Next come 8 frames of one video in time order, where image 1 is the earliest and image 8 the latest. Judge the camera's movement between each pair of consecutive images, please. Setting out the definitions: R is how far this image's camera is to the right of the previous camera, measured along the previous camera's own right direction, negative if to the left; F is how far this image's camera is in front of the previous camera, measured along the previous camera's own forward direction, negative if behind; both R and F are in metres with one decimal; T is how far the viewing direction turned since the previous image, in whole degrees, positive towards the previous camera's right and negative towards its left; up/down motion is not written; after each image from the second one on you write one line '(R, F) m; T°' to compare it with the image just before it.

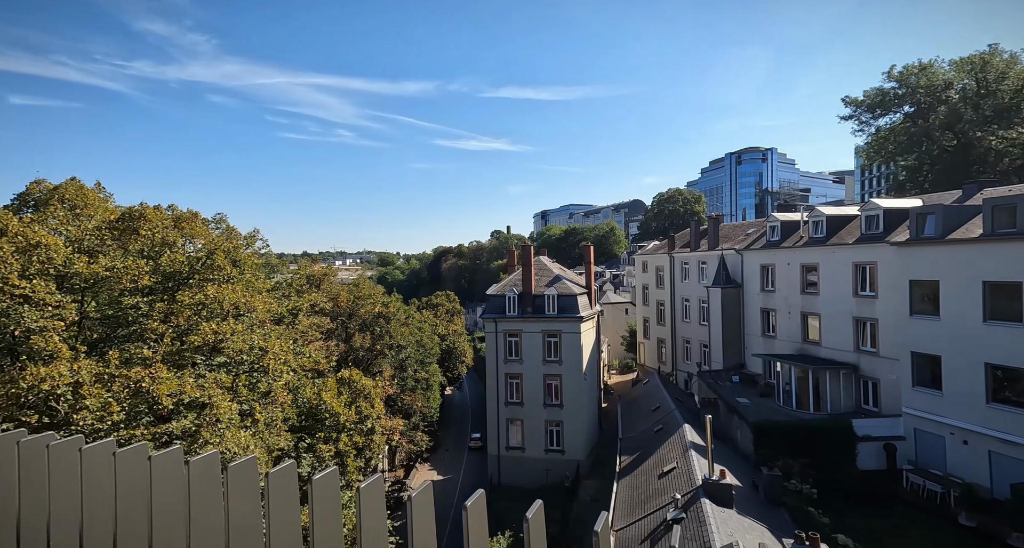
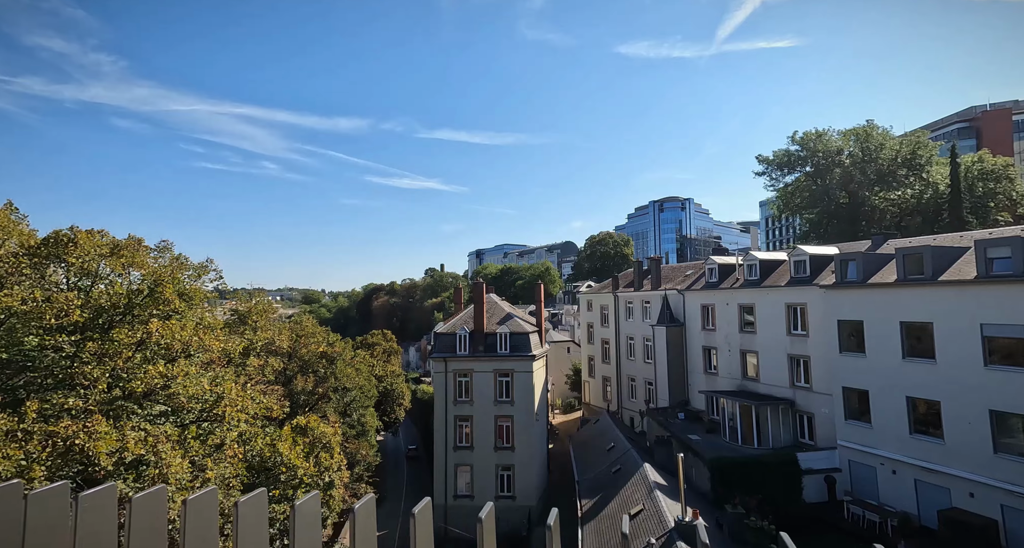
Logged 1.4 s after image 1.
(-1.2, +0.1) m; +8°
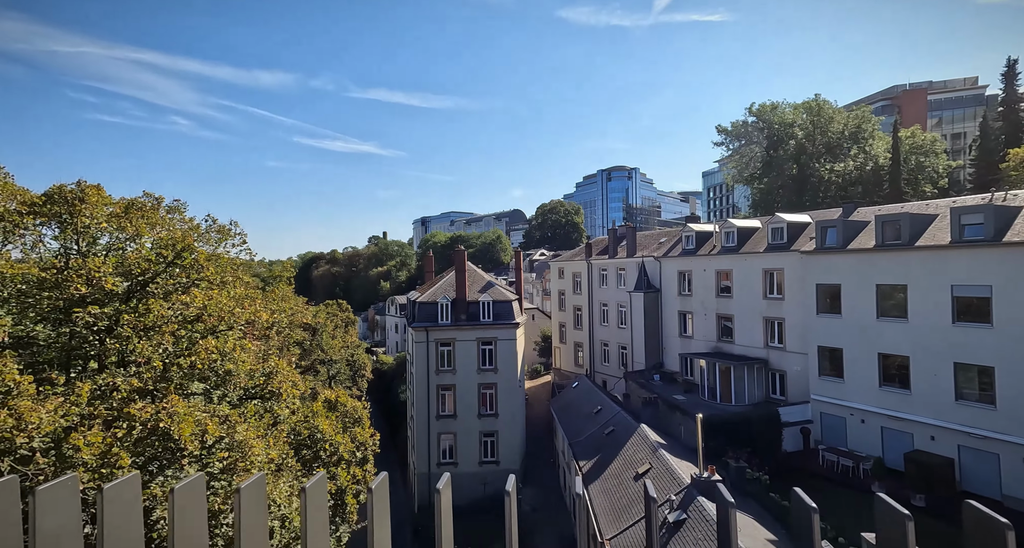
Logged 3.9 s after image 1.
(-2.4, +0.3) m; +7°
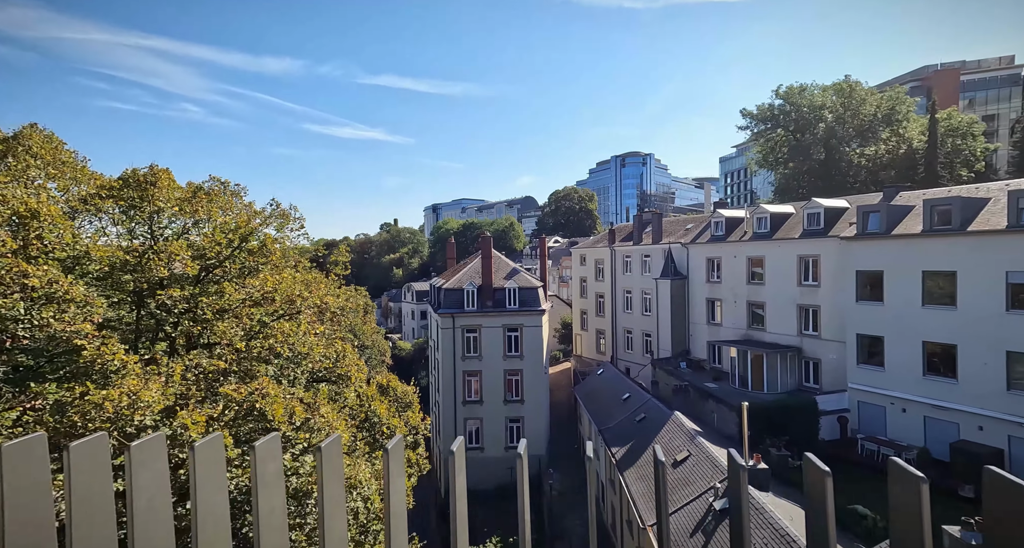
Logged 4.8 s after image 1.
(-0.9, +0.5) m; -1°
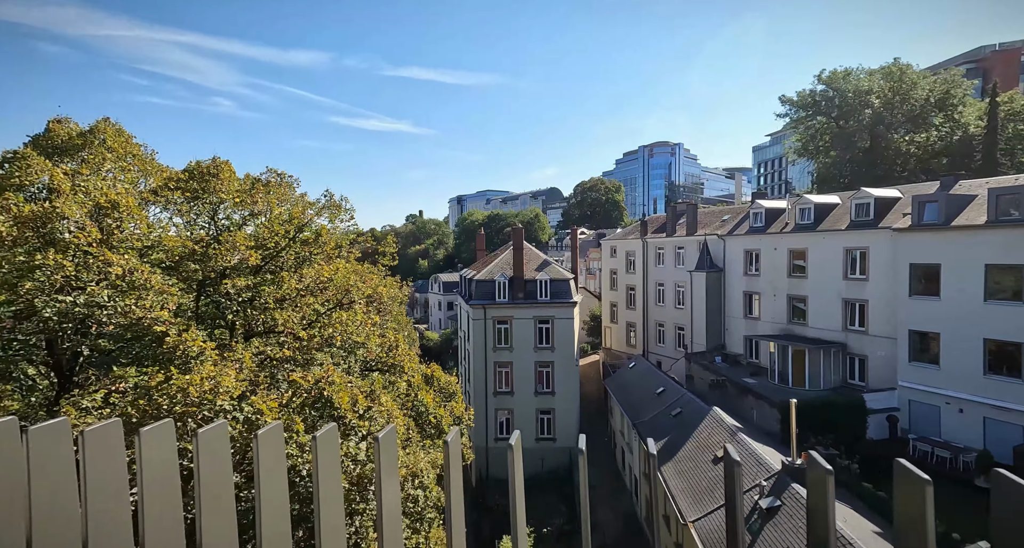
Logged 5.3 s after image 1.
(-0.4, +0.5) m; -2°
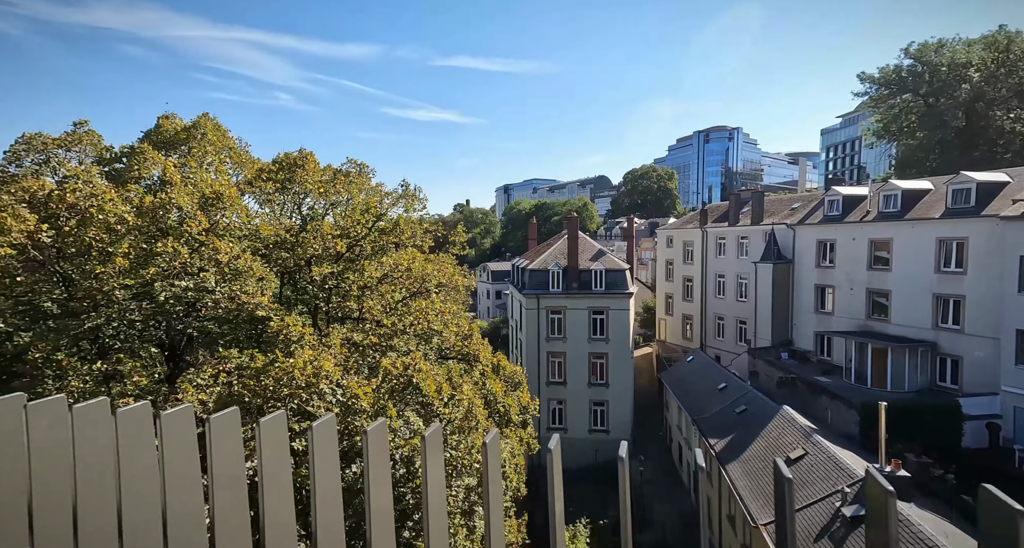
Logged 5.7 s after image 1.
(-0.4, +0.7) m; -4°
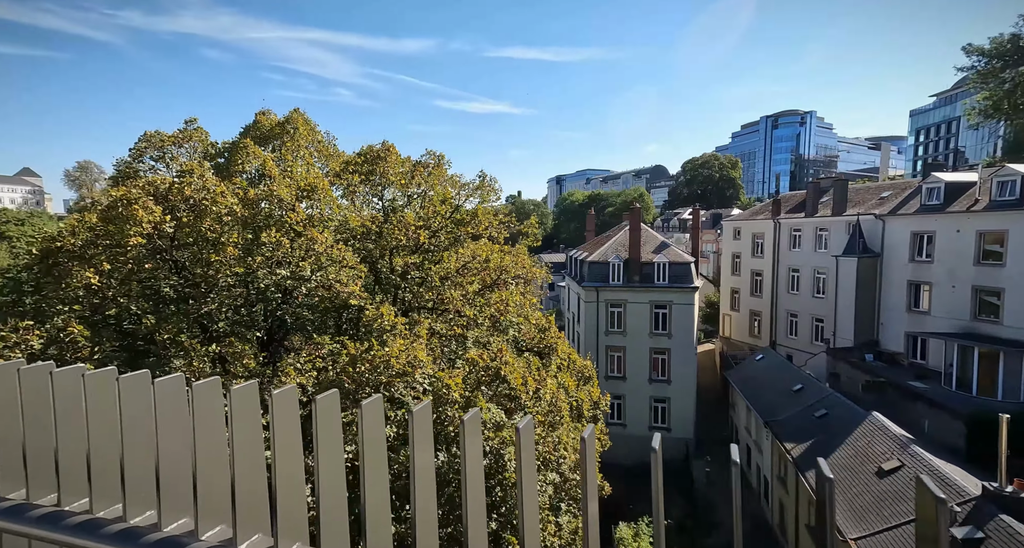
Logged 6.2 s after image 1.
(-0.3, +1.0) m; -5°
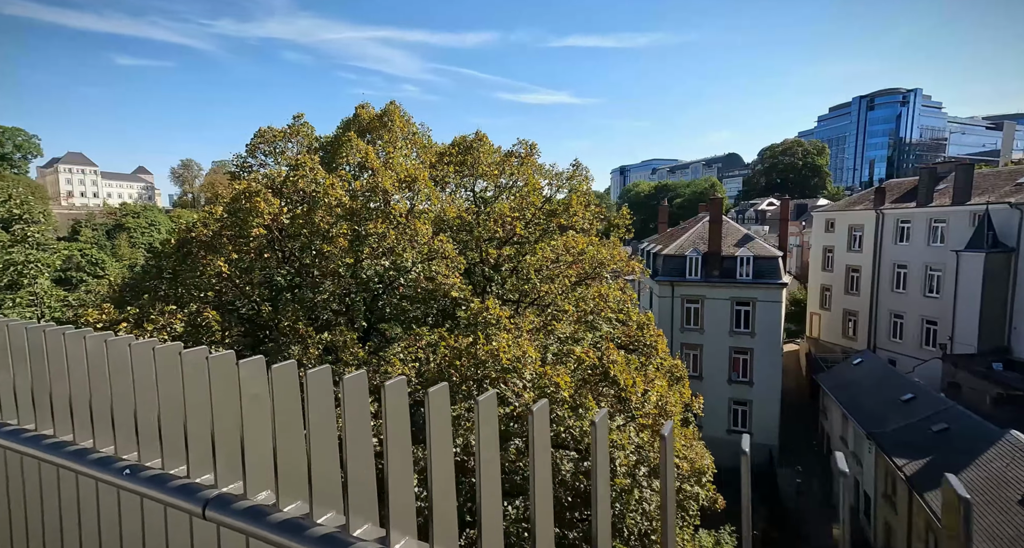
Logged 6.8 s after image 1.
(-0.4, +1.4) m; -6°
